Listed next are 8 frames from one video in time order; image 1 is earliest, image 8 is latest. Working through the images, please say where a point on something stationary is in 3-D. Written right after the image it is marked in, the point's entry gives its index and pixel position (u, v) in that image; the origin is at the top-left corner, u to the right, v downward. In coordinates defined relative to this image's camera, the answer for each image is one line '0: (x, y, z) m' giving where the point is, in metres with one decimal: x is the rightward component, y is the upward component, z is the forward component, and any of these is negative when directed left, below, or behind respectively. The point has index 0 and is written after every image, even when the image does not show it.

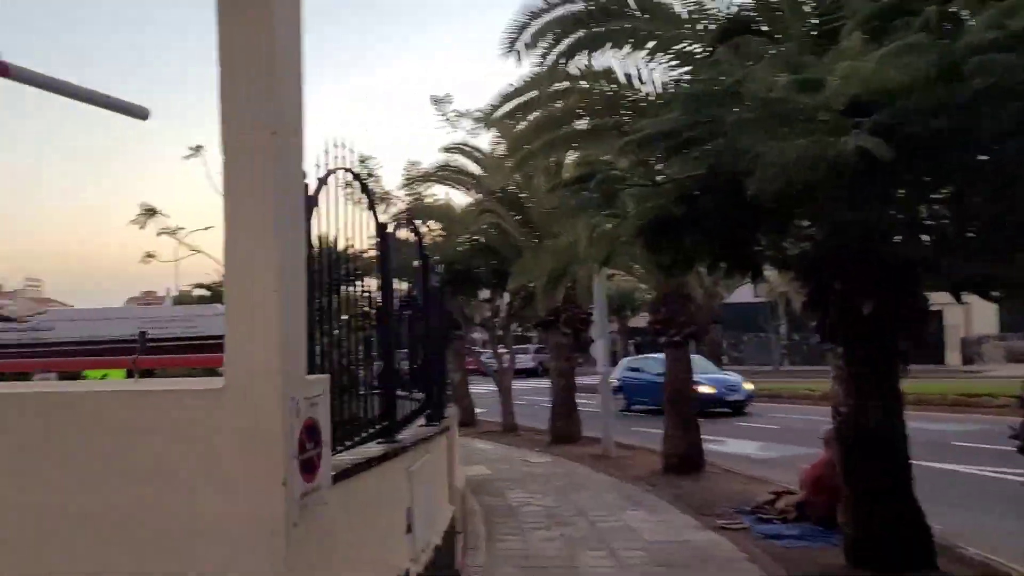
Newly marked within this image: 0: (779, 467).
0: (+4.2, -2.8, +13.9) m
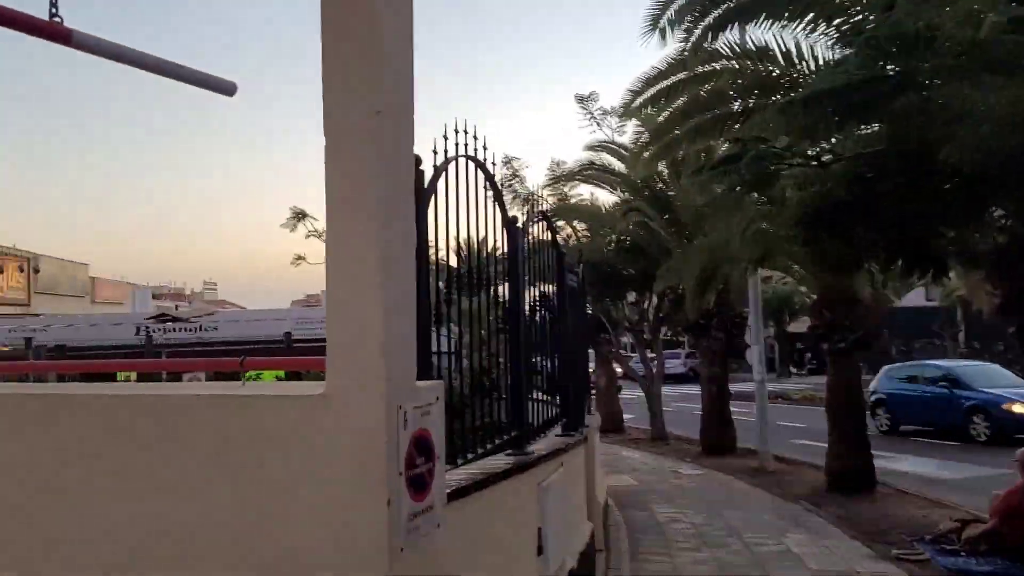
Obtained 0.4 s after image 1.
0: (+6.3, -2.8, +12.5) m
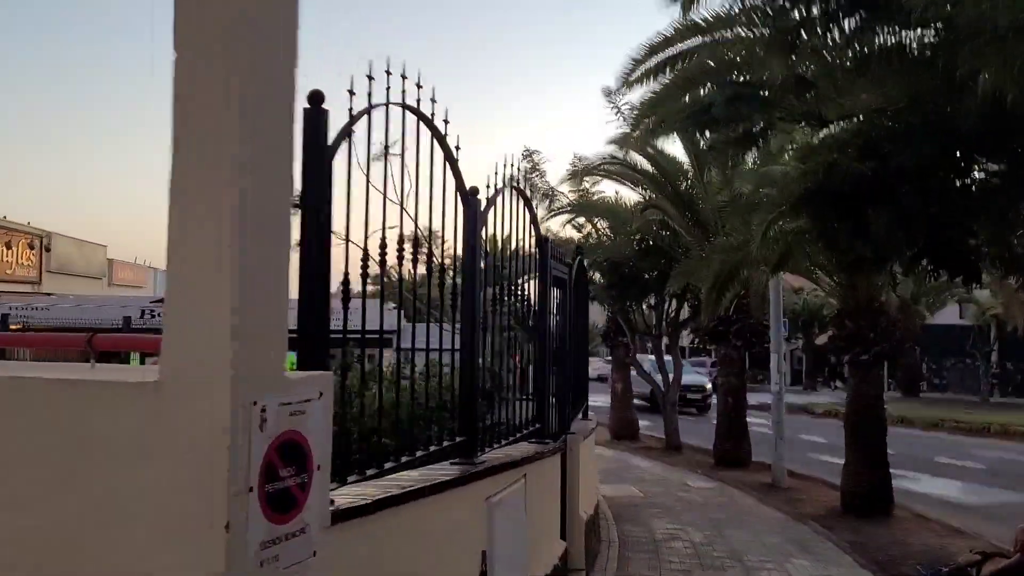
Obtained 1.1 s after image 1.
0: (+6.2, -3.0, +11.6) m
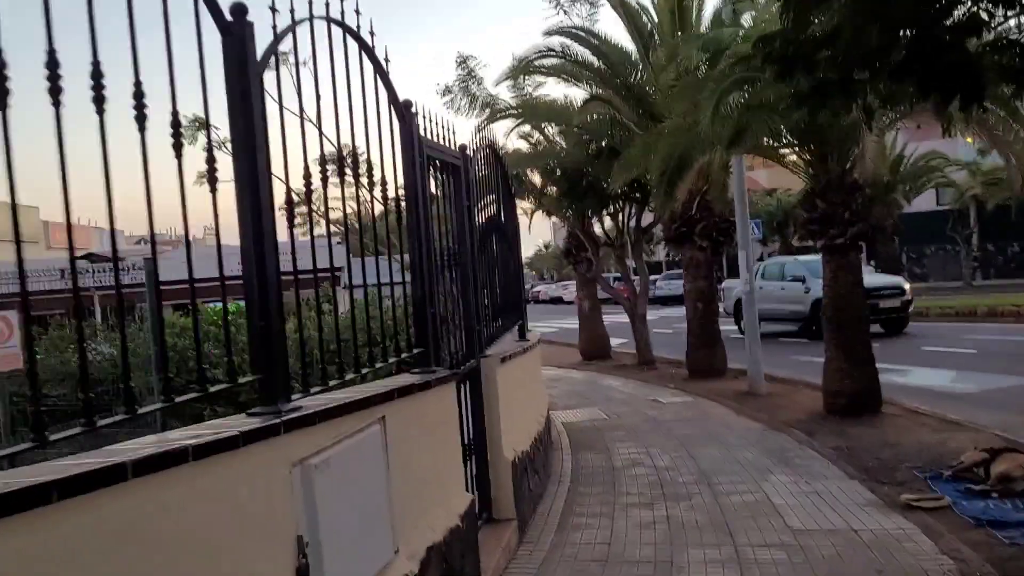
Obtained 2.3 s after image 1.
0: (+5.6, -1.4, +10.4) m
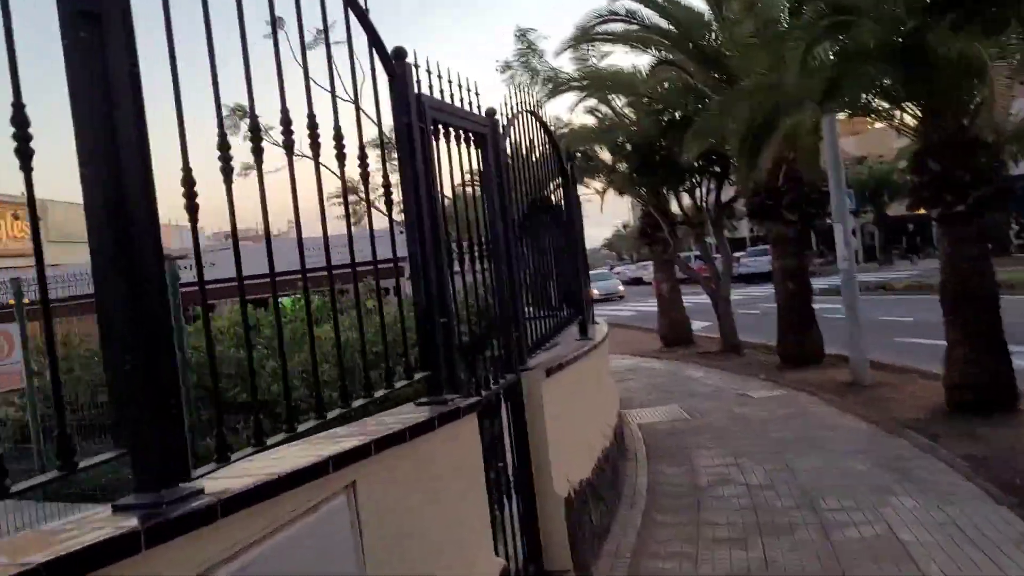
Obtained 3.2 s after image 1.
0: (+6.3, -1.1, +8.8) m
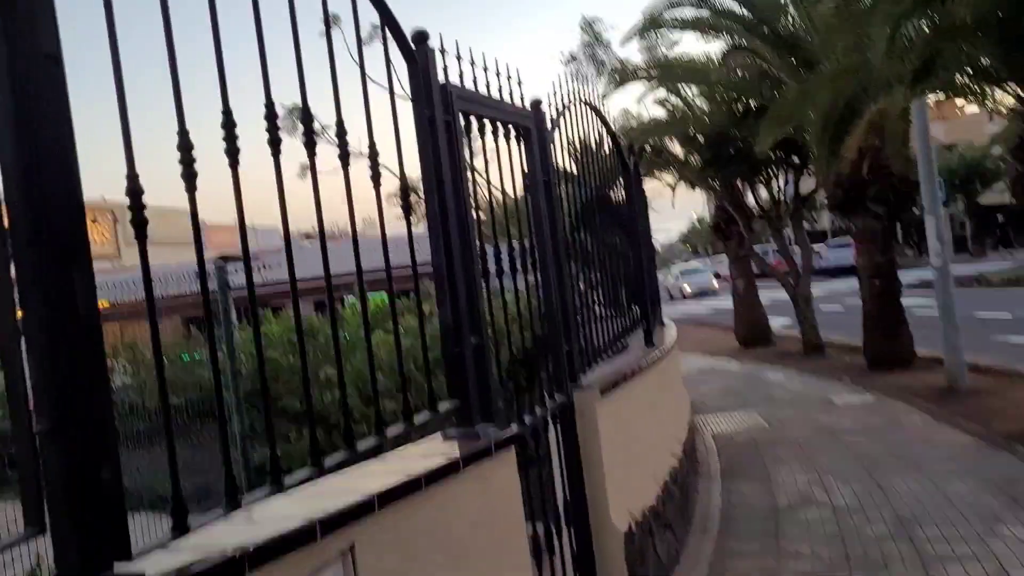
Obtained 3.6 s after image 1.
0: (+6.9, -1.0, +7.8) m
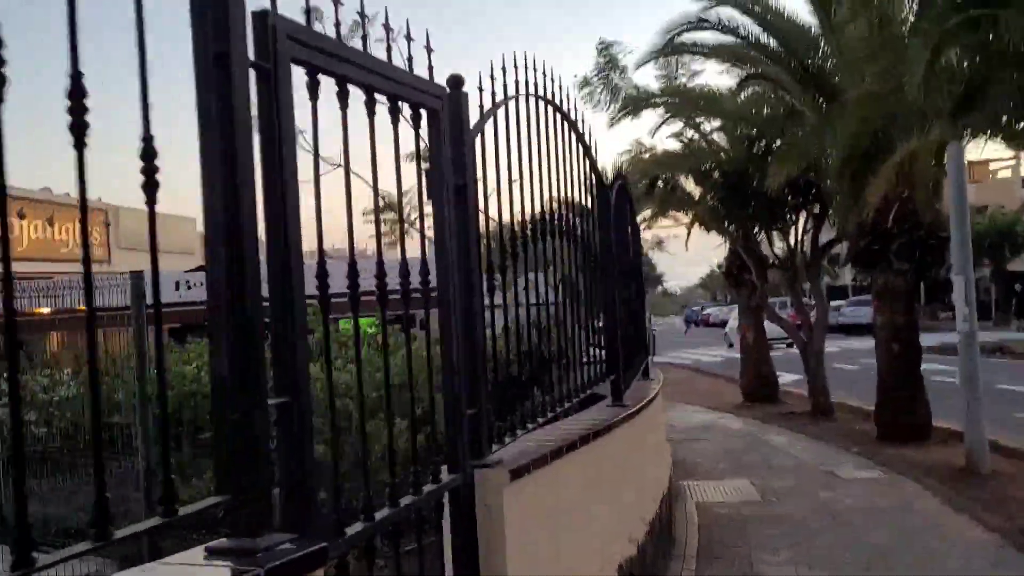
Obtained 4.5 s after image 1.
0: (+6.5, -1.8, +6.6) m
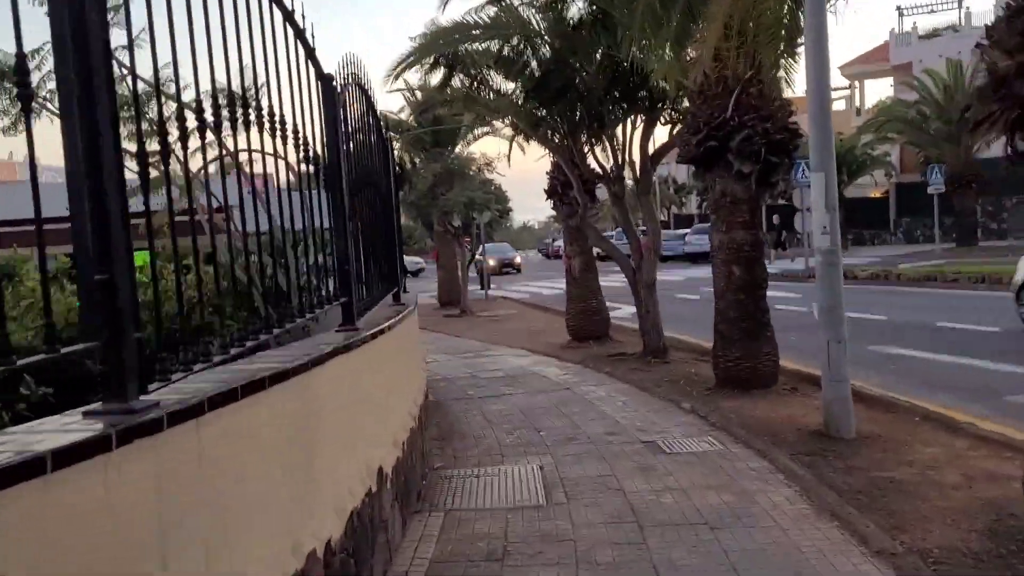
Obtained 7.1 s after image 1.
0: (+4.5, -1.2, +4.4) m
